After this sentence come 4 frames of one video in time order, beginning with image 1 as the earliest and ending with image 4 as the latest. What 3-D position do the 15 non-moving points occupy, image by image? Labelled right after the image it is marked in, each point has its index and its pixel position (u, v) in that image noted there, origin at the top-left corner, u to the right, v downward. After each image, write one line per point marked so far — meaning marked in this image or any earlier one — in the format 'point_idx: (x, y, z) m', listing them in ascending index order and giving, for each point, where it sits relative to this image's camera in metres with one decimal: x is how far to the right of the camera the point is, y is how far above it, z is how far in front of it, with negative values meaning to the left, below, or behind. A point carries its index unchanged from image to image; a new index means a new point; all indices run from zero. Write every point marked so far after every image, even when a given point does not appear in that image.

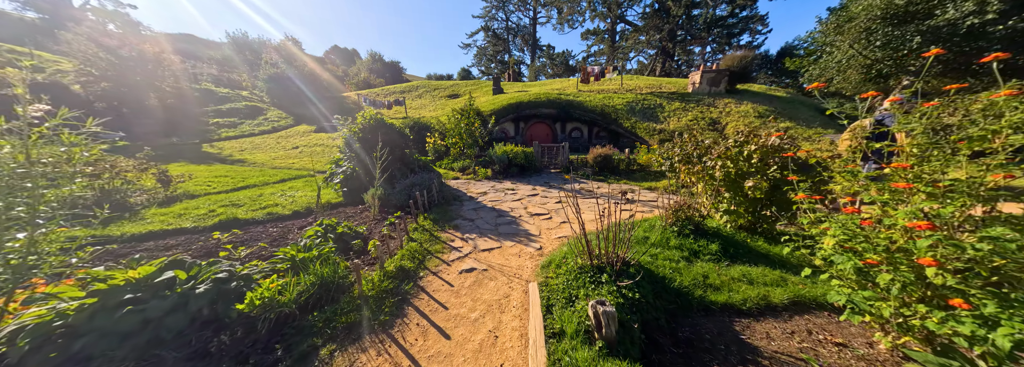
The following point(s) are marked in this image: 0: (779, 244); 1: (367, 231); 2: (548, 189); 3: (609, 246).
0: (+3.9, -0.9, +3.7) m
1: (-2.6, -0.9, +4.5) m
2: (+1.2, -0.2, +8.0) m
3: (+1.2, -0.8, +3.3) m
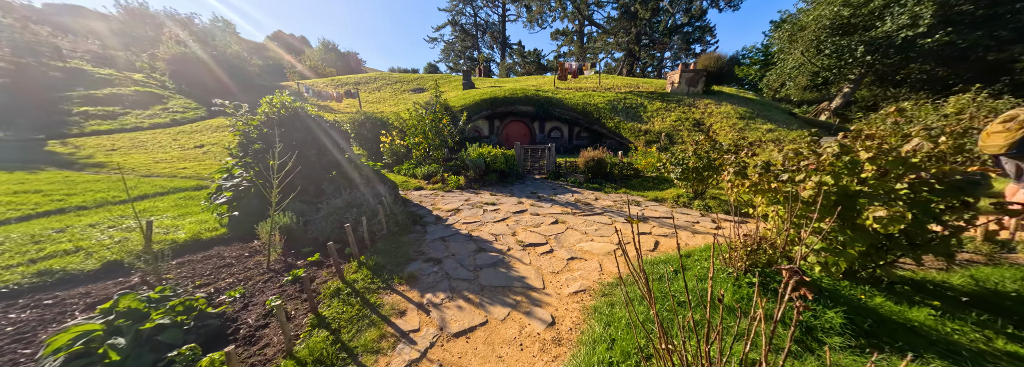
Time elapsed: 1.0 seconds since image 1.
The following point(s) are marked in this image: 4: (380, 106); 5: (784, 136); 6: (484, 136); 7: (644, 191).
0: (+3.8, -1.1, +2.4) m
1: (-2.7, -1.2, +2.5) m
2: (+0.6, -0.5, +6.4) m
3: (+1.2, -1.0, +1.7) m
4: (-8.9, +5.3, +17.3) m
5: (+12.1, +2.0, +11.1) m
6: (-1.7, +3.0, +16.1) m
7: (+3.8, -0.2, +7.3) m
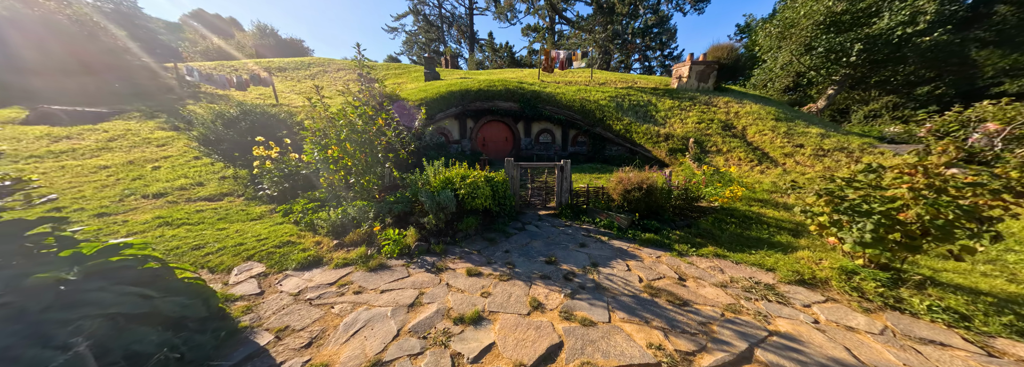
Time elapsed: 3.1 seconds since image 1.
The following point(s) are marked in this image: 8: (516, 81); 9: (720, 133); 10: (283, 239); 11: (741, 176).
0: (+4.3, -2.0, -0.8) m
1: (-2.2, -2.1, -1.5) m
2: (+0.7, -1.4, +2.7) m
3: (+1.8, -1.9, -1.8) m
4: (-10.1, +4.2, +12.5) m
5: (+11.5, +1.3, +8.7) m
6: (-2.8, +2.1, +12.2) m
7: (+3.7, -1.0, +4.0) m
8: (+0.2, +6.7, +16.6) m
9: (+8.4, +2.1, +10.2) m
10: (-3.6, -0.9, +4.0) m
11: (+6.9, +0.2, +7.7) m
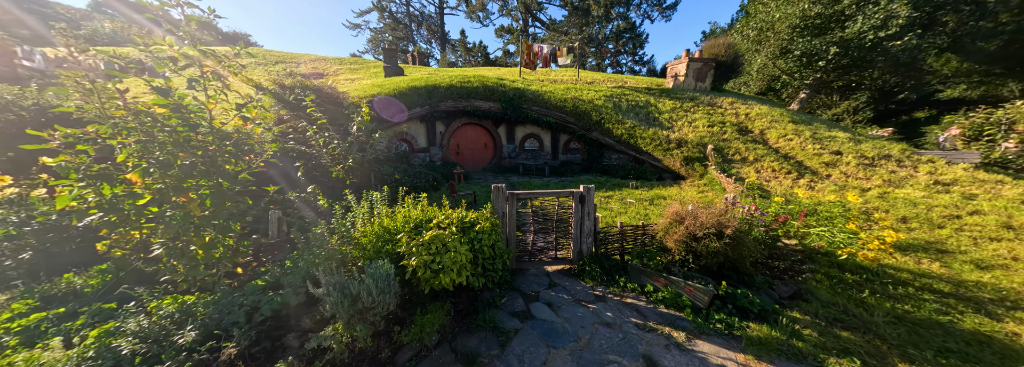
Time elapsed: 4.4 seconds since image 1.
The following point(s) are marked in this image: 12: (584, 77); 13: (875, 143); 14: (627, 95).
0: (+4.9, -2.4, -2.8) m
1: (-1.5, -2.6, -4.0) m
2: (+0.9, -1.9, +0.5) m
3: (+2.4, -2.3, -4.0) m
4: (-10.9, +3.3, +9.3) m
5: (+11.0, +1.0, +7.5) m
6: (-3.5, +1.4, +9.6) m
7: (+3.8, -1.5, +2.0) m
8: (-1.1, +5.9, +14.3) m
9: (+7.7, +1.6, +8.6) m
10: (-3.5, -1.5, +1.3) m
11: (+6.6, -0.2, +6.0) m
12: (+4.4, +6.7, +15.9) m
13: (+11.4, +1.3, +8.0) m
14: (+5.3, +4.2, +11.8) m
